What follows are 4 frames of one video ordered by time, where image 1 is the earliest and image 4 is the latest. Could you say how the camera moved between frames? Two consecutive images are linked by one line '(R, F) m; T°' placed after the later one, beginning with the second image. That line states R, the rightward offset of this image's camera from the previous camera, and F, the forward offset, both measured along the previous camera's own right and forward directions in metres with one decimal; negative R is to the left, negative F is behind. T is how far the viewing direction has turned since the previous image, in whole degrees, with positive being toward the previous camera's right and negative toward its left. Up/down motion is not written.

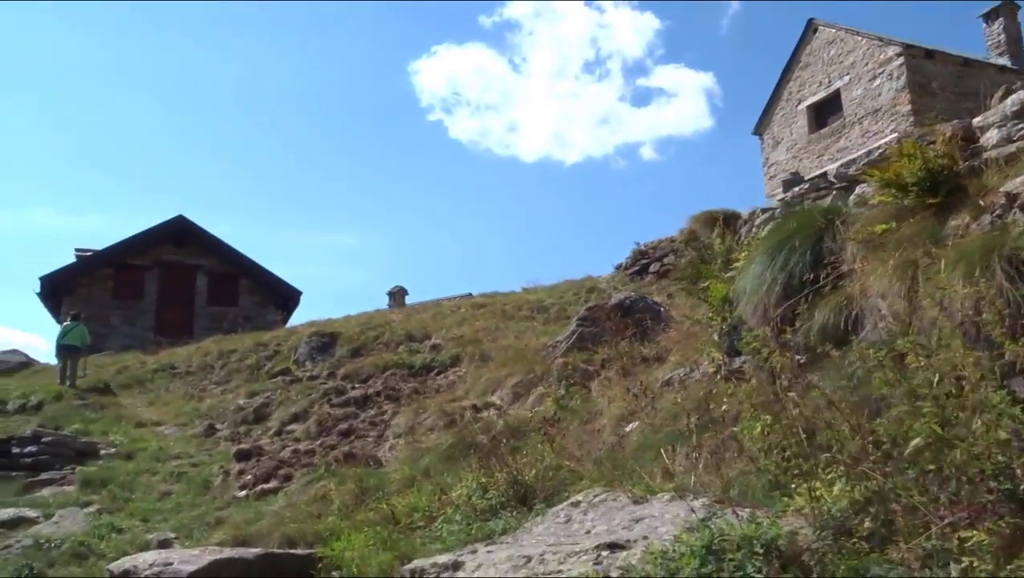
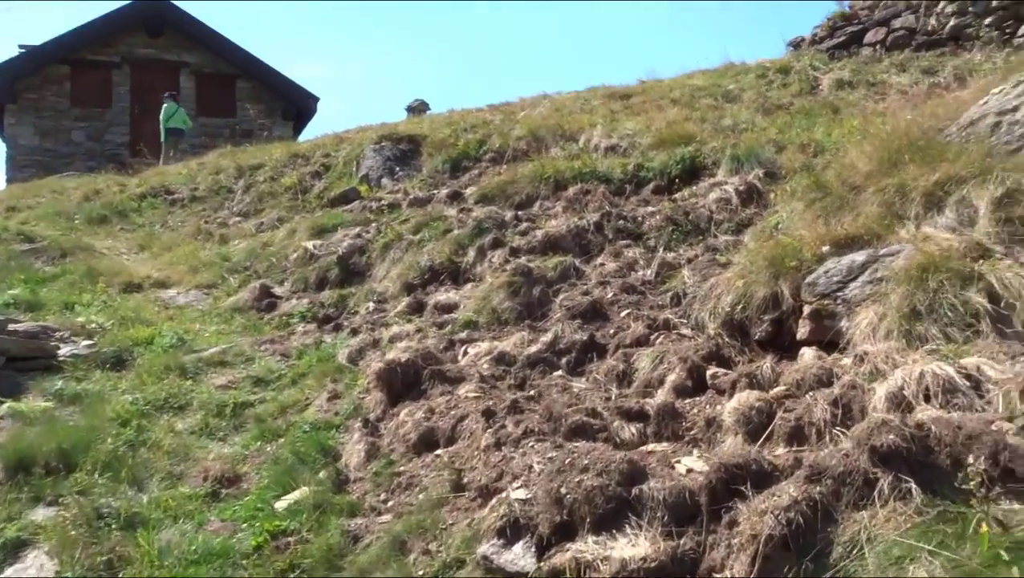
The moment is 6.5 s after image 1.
(-3.0, +6.9) m; +1°
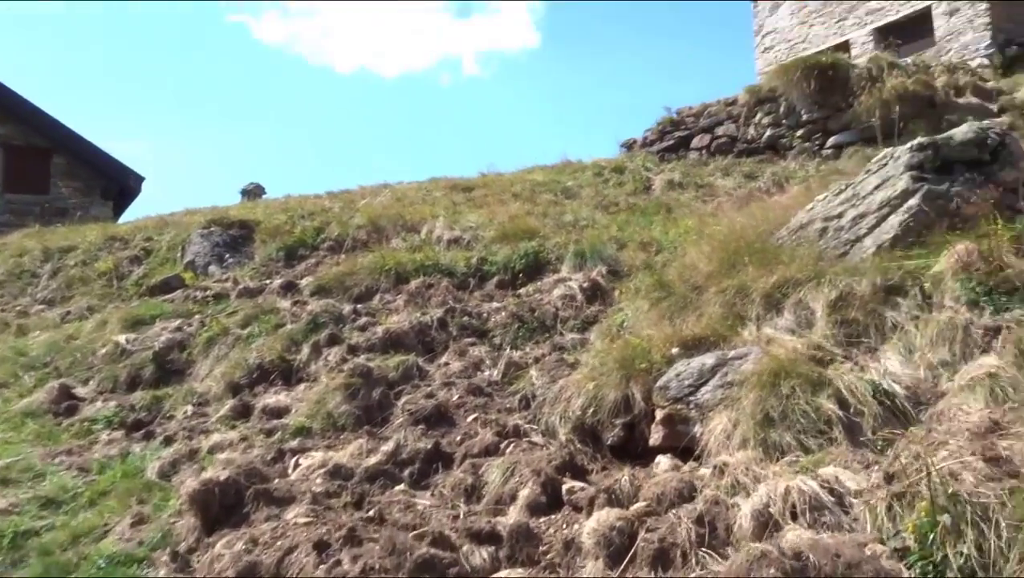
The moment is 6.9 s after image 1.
(0.0, +0.3) m; +11°
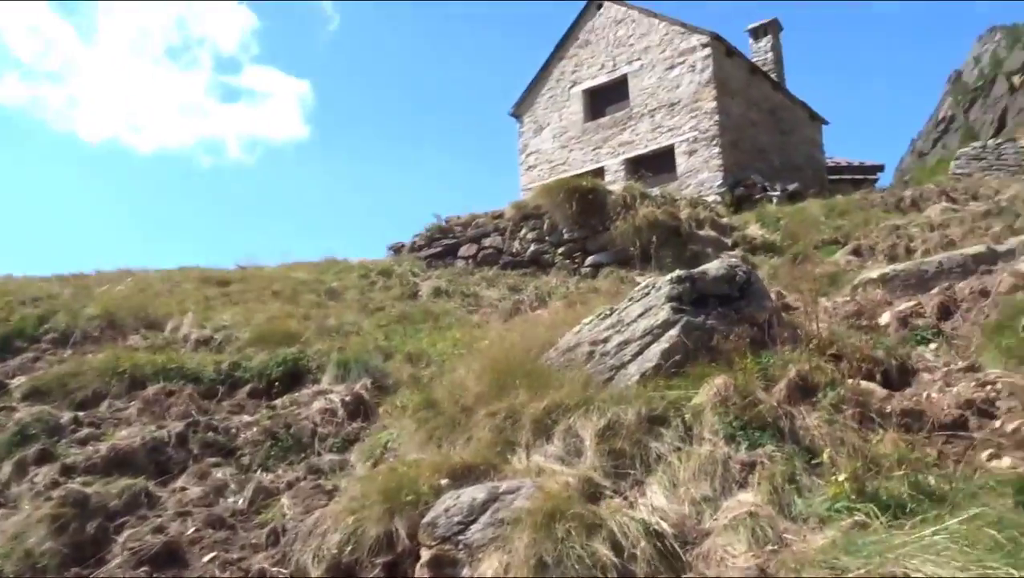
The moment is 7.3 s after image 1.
(0.0, +0.3) m; +16°
